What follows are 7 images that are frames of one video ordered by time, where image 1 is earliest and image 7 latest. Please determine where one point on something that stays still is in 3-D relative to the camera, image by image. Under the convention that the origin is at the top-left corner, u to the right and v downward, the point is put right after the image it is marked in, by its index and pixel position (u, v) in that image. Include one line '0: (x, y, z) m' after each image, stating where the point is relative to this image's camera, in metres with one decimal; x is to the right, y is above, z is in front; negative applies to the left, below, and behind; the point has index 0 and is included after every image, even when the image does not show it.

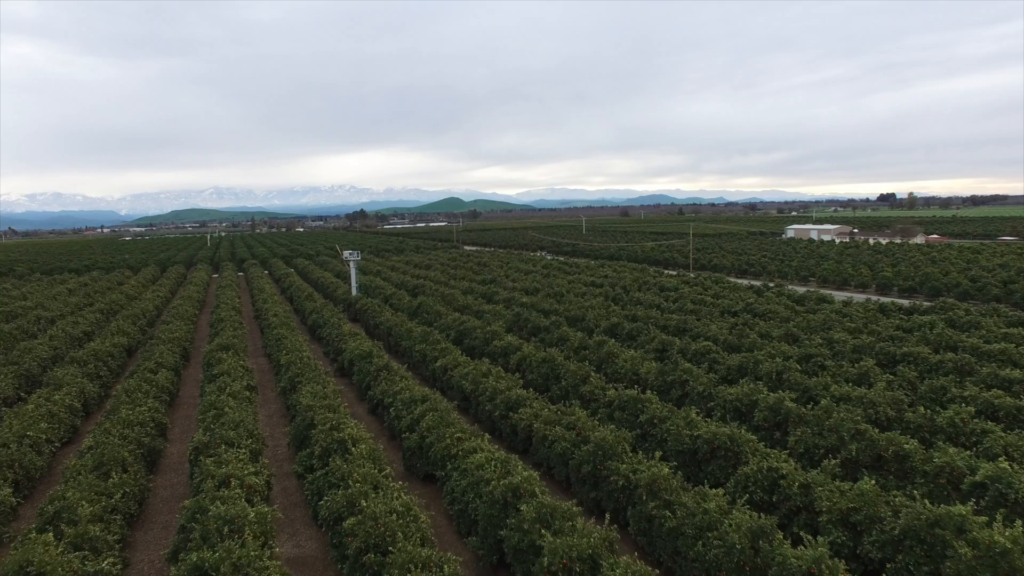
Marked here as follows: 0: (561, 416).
0: (+0.7, -1.9, +11.8) m
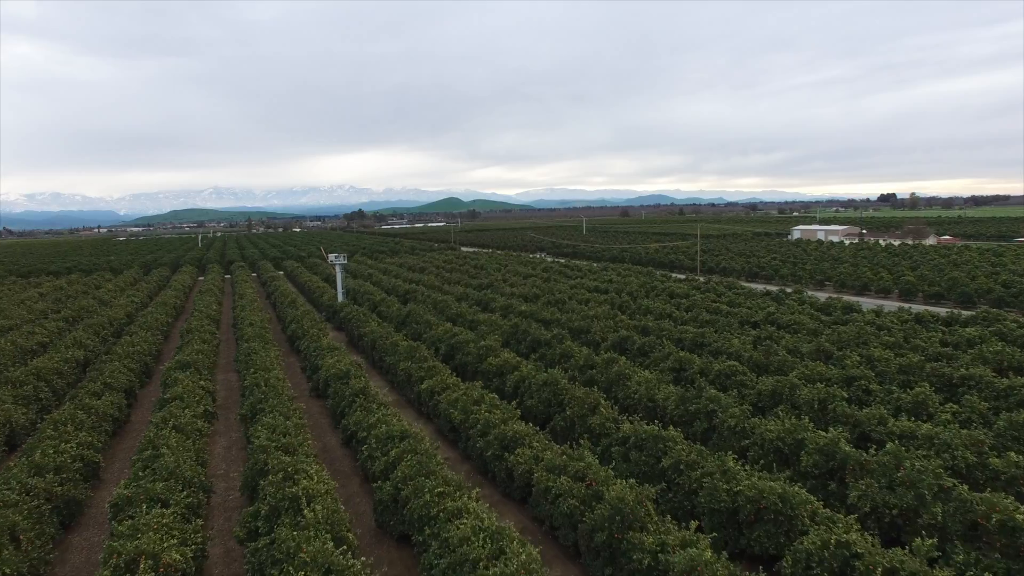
0: (+0.7, -2.1, +9.7) m
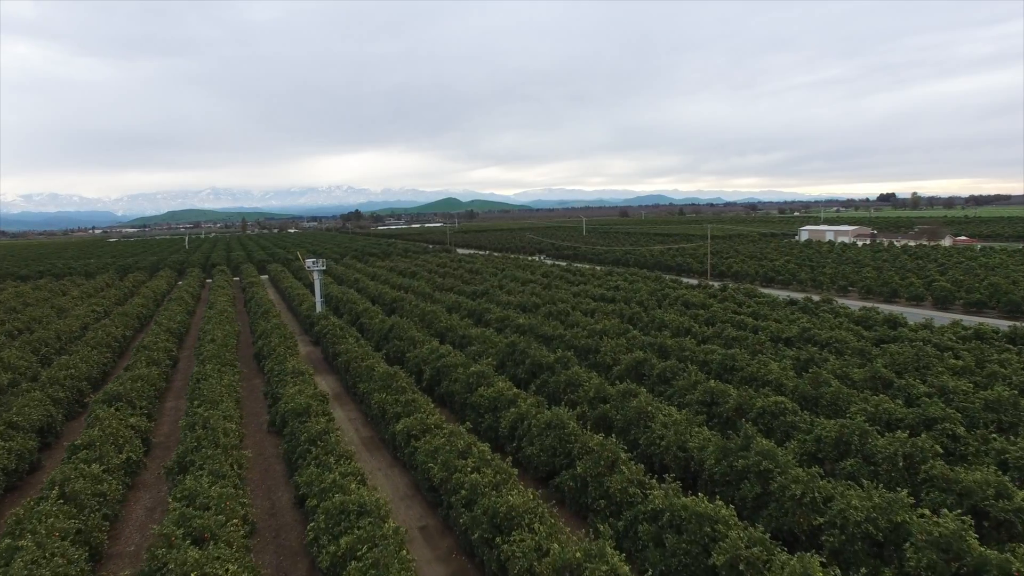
0: (+0.6, -2.3, +7.0) m
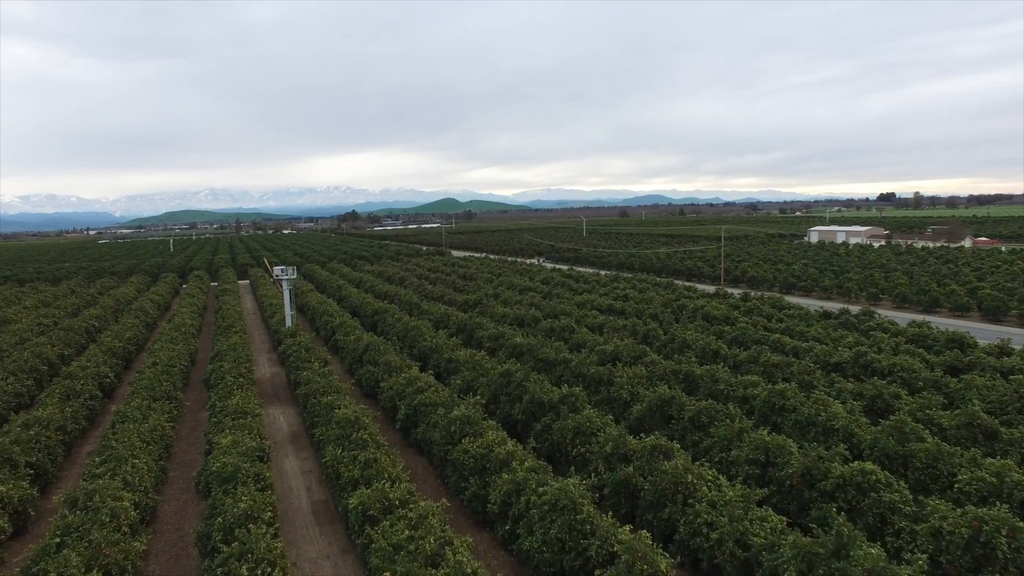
0: (+0.5, -2.6, +3.9) m
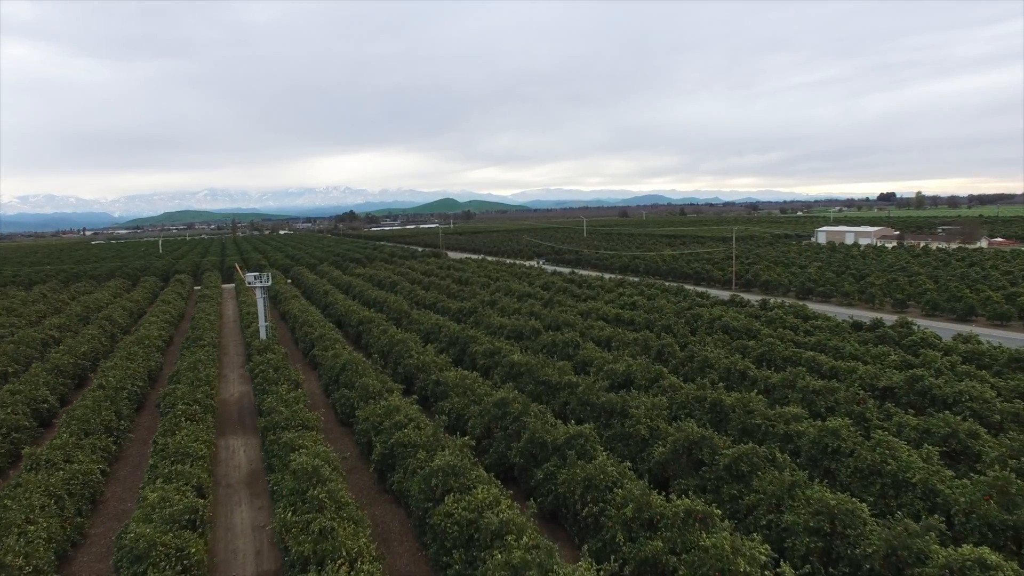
0: (+0.5, -2.9, +1.8) m
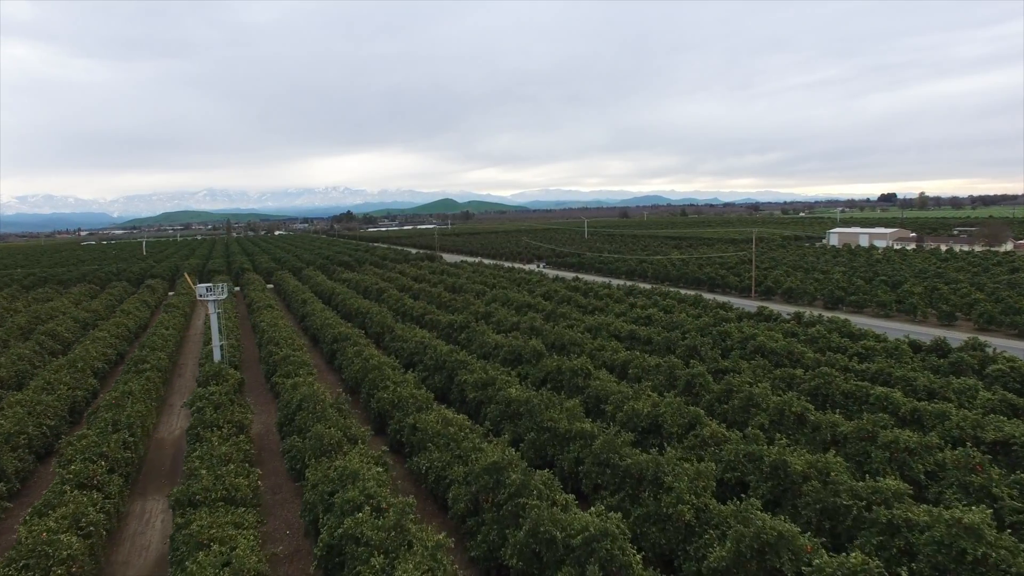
0: (+0.4, -3.1, -1.3) m
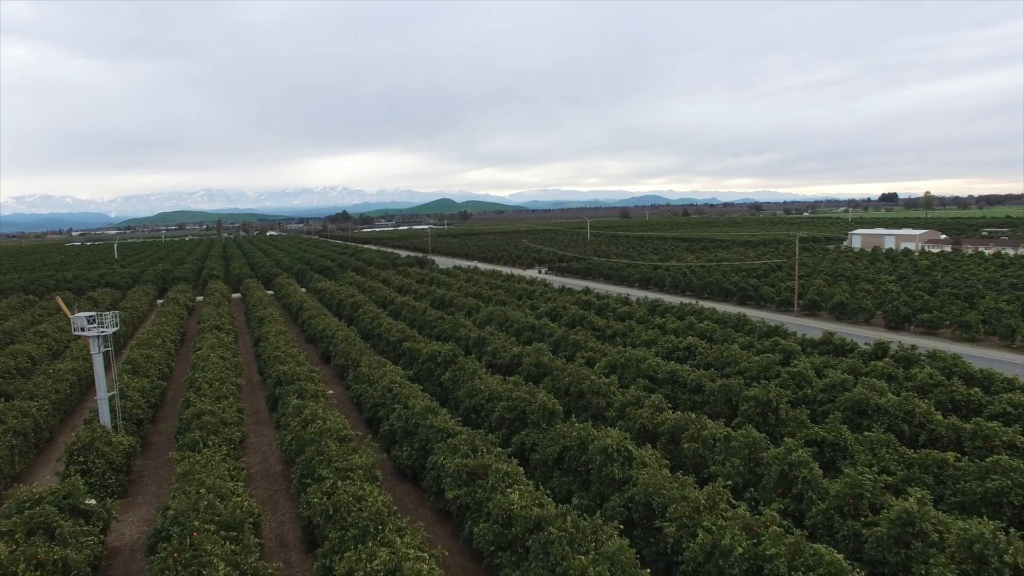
0: (+0.5, -3.6, -6.3) m
